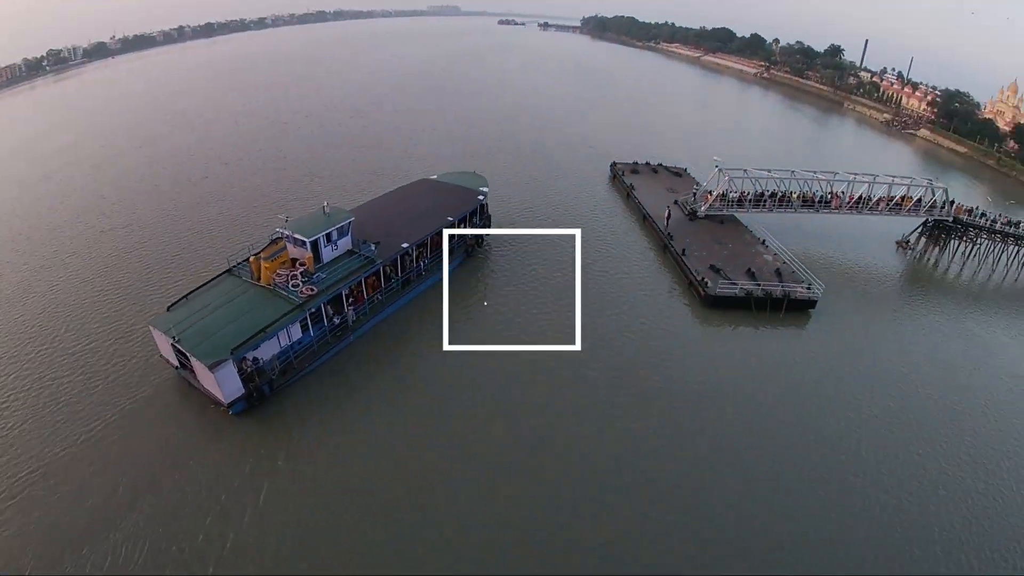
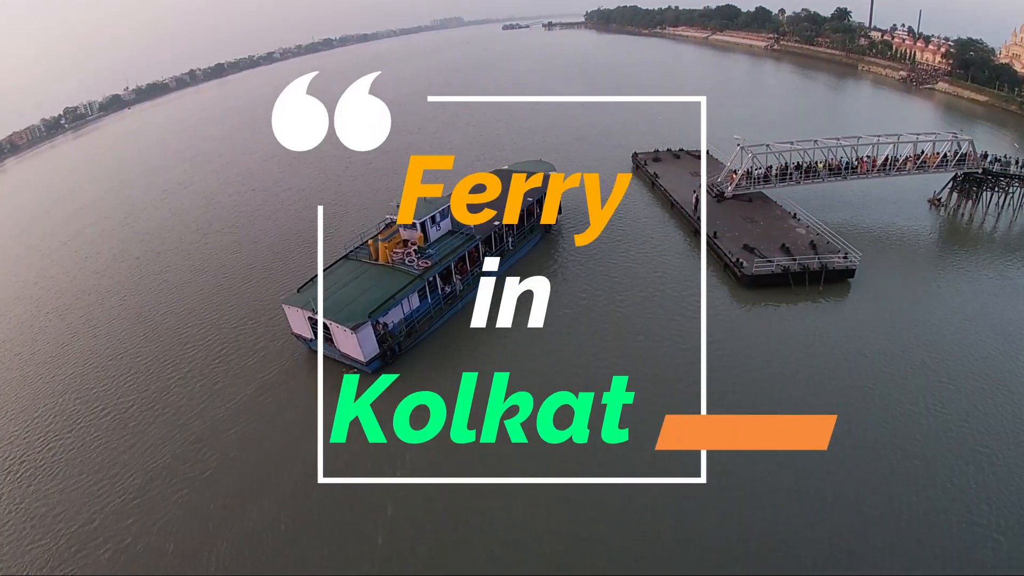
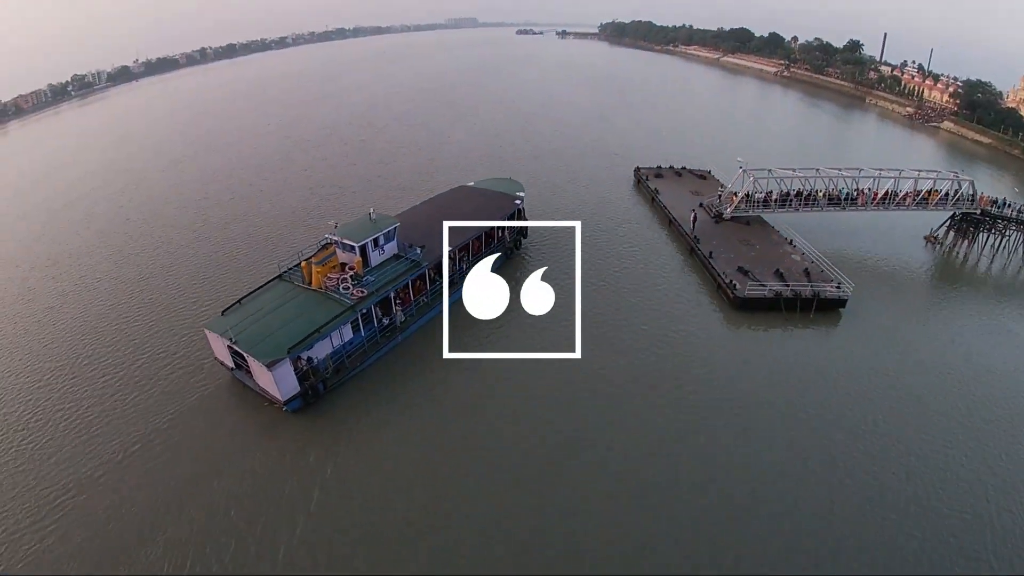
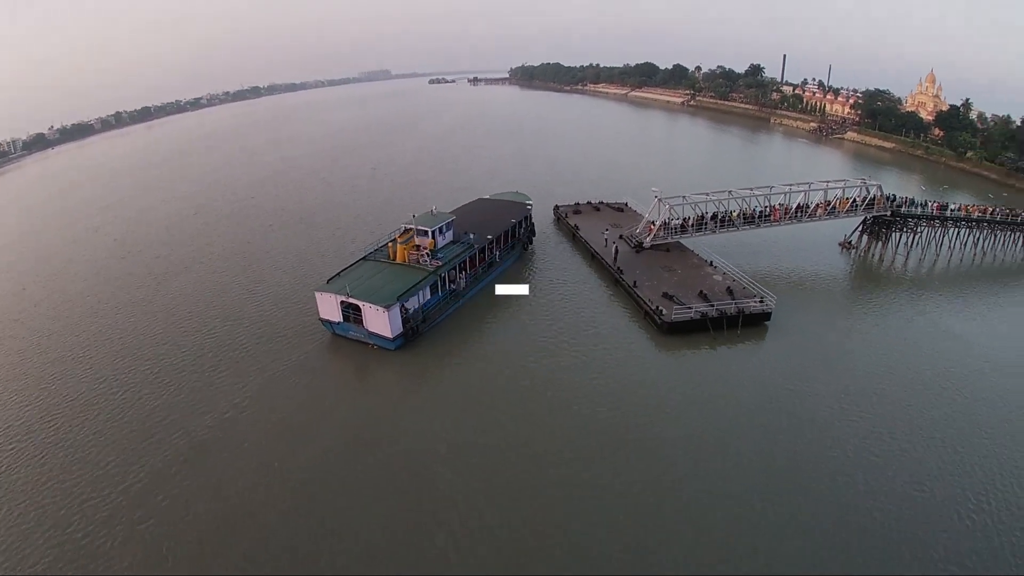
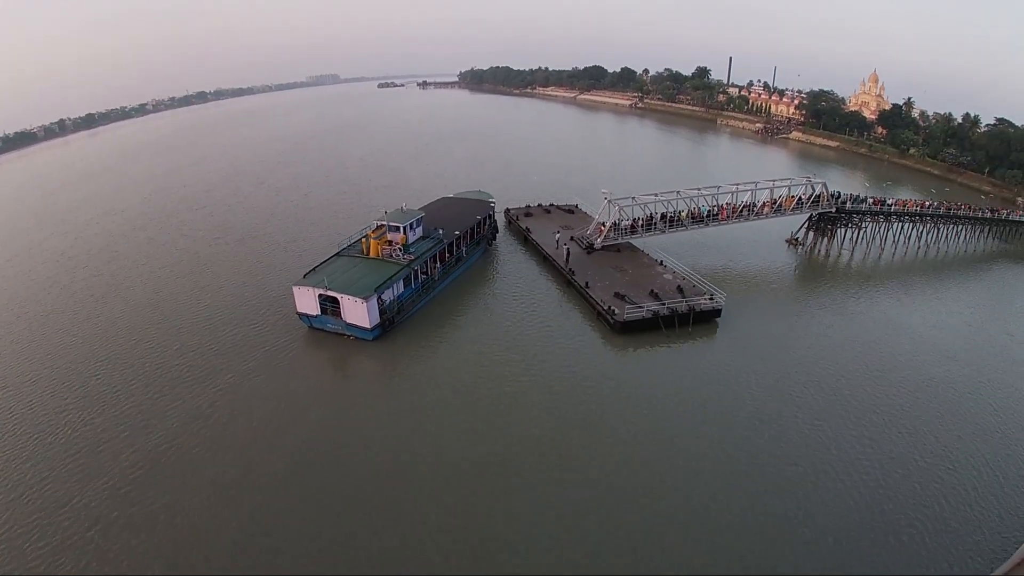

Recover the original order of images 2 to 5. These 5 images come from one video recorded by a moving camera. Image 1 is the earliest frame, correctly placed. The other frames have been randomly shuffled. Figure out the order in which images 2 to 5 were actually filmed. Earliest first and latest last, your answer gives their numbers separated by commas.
3, 2, 4, 5
